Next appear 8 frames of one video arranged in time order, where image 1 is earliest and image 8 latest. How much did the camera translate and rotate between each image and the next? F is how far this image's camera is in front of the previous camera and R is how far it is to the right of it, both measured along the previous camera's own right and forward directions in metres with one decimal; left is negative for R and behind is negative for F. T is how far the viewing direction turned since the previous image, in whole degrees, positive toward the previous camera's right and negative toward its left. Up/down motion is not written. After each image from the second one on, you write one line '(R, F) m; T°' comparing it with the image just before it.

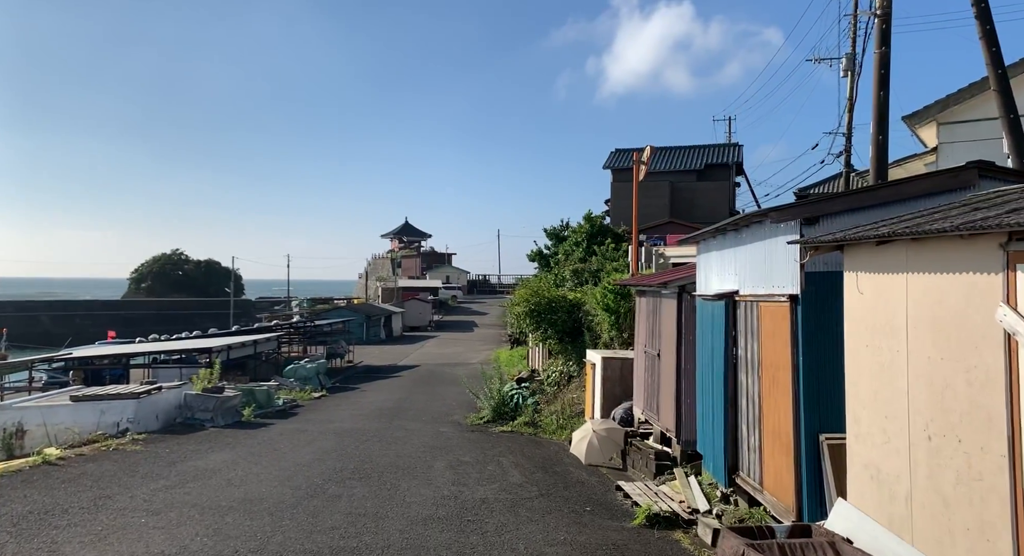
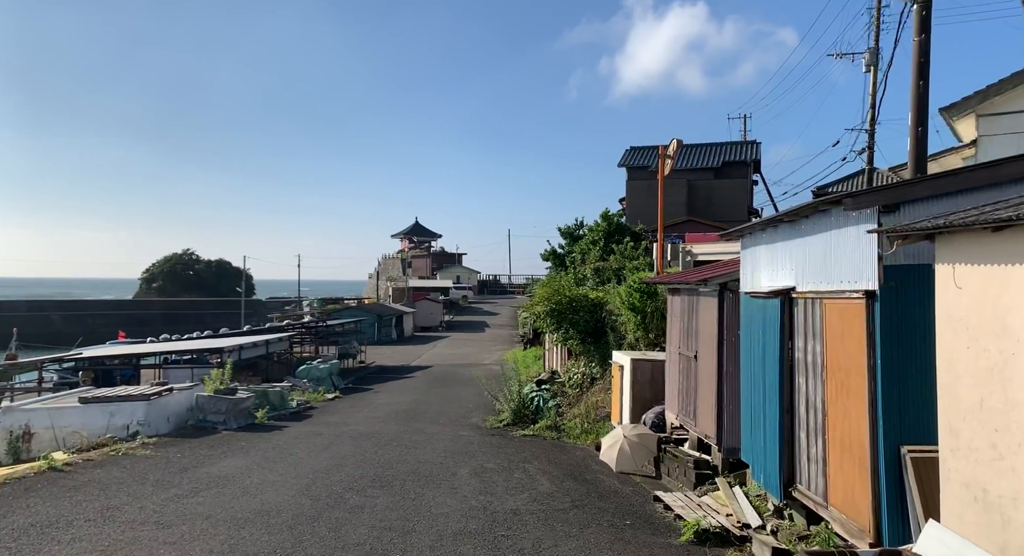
(-0.2, +0.4) m; -1°
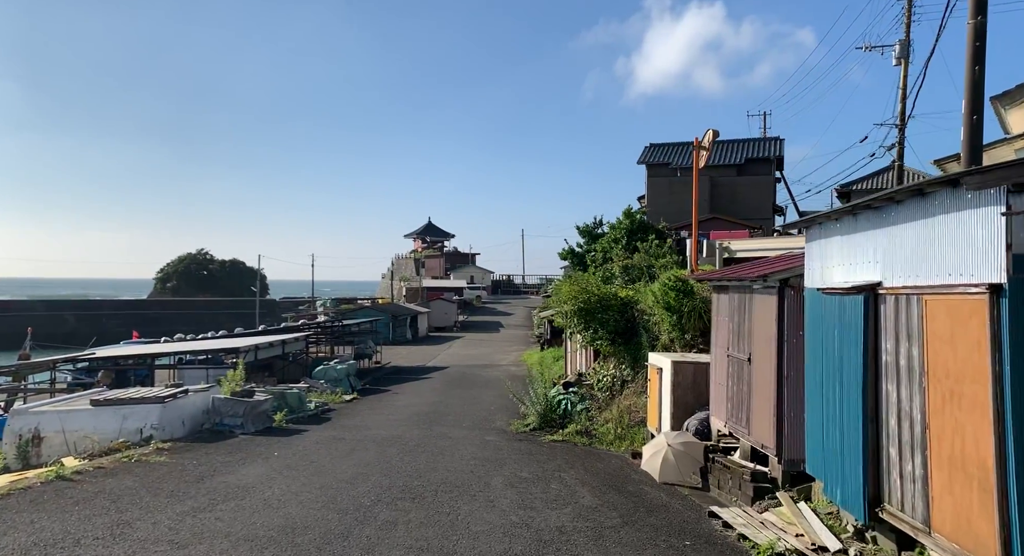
(-0.3, +0.5) m; -1°
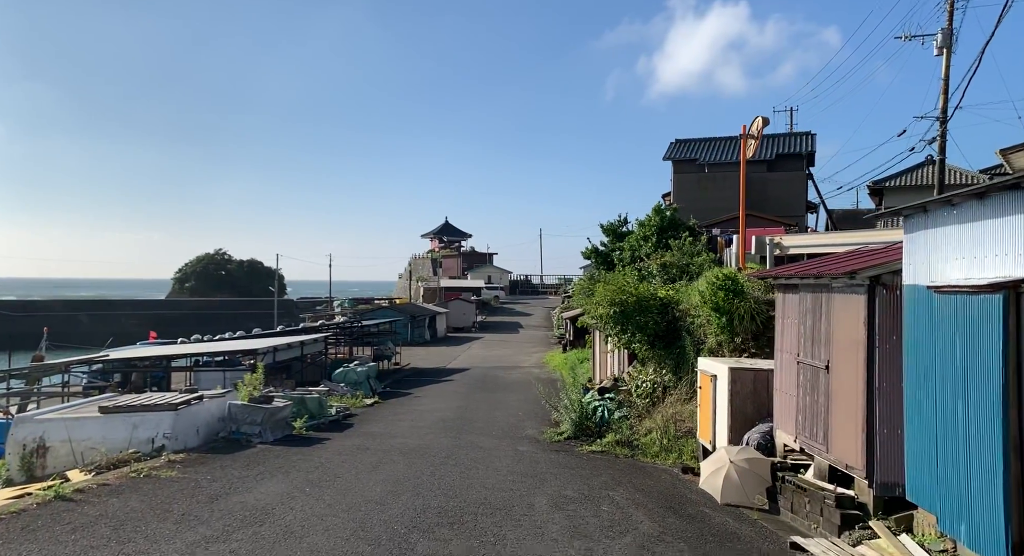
(-0.3, +0.7) m; -1°
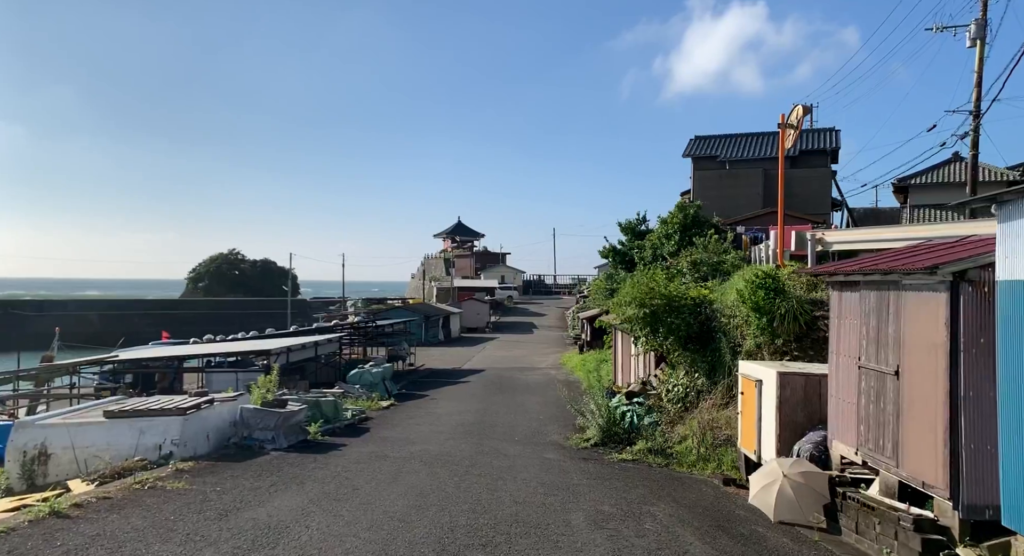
(-0.2, +0.5) m; -1°
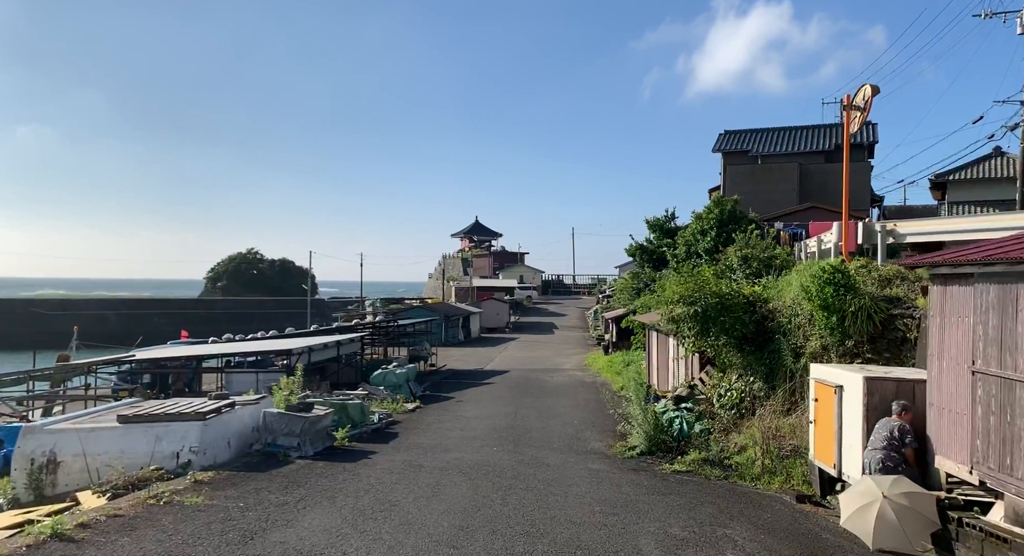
(-0.3, +0.7) m; -1°
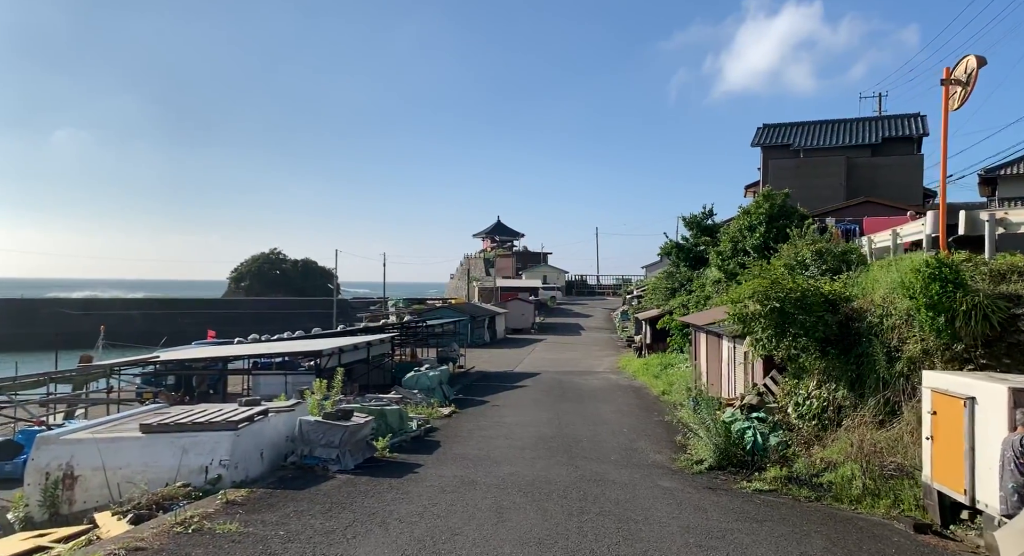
(-0.5, +0.9) m; -2°
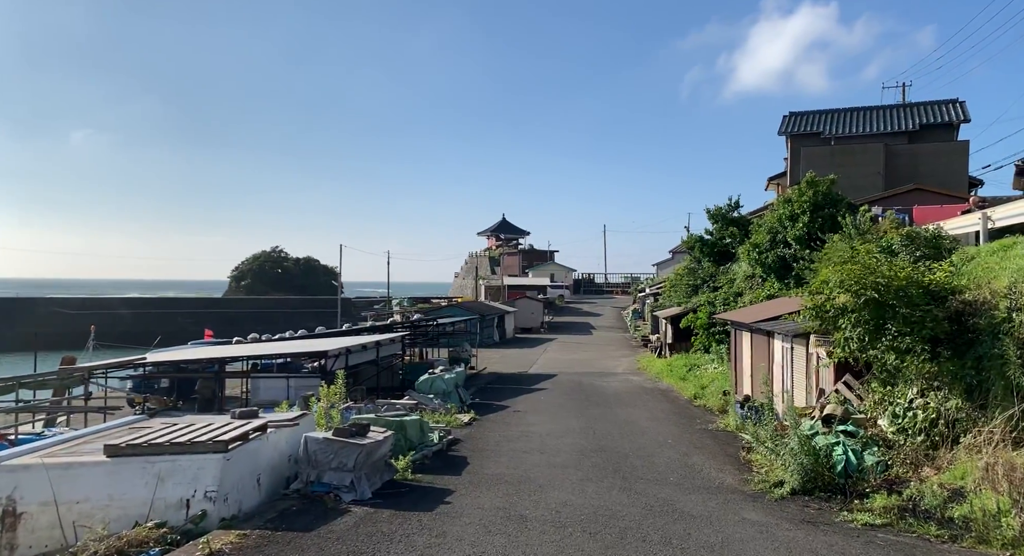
(-0.5, +1.4) m; 0°
